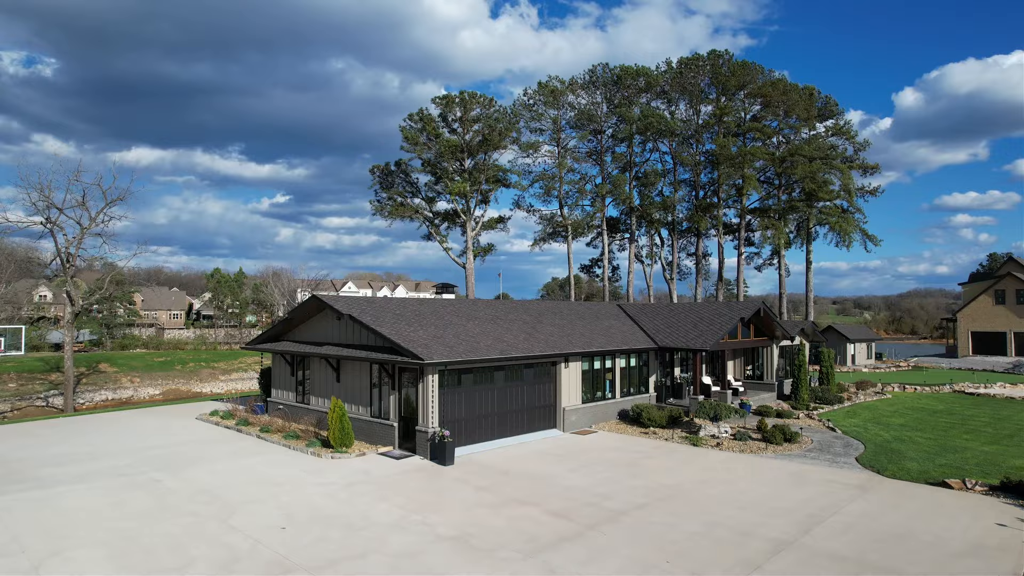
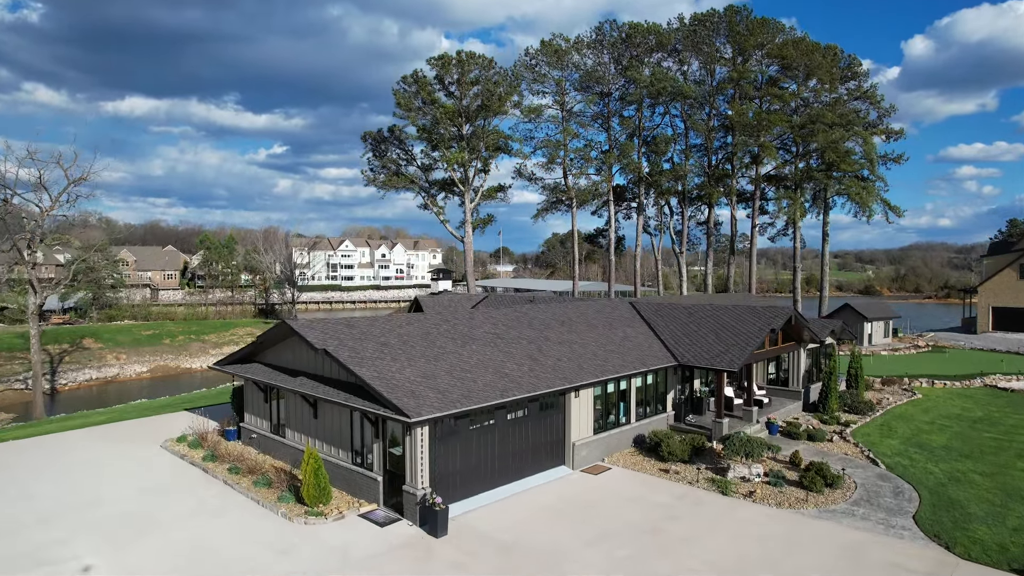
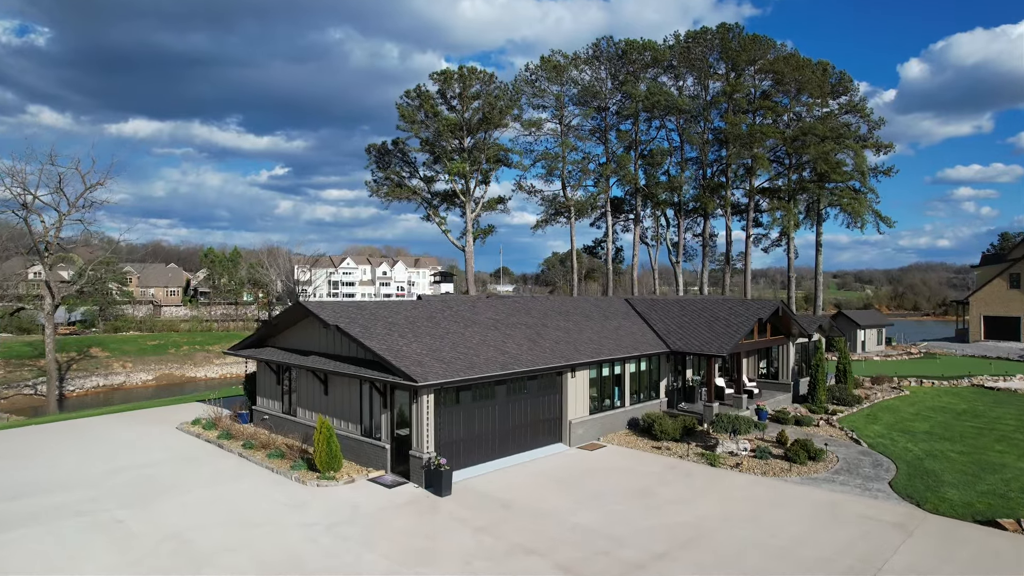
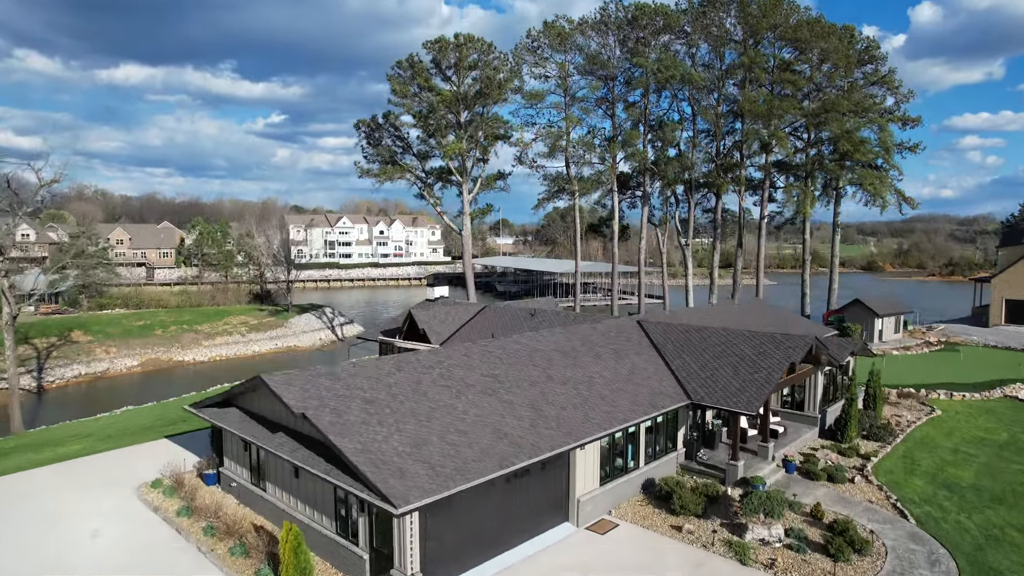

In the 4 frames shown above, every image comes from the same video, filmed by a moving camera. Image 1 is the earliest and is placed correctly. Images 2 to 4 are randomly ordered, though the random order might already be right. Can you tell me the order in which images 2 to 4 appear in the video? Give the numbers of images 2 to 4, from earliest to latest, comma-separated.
3, 2, 4
